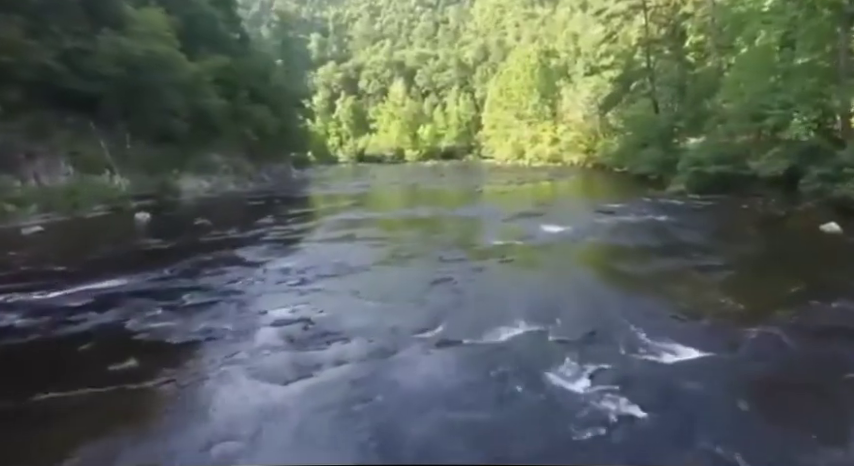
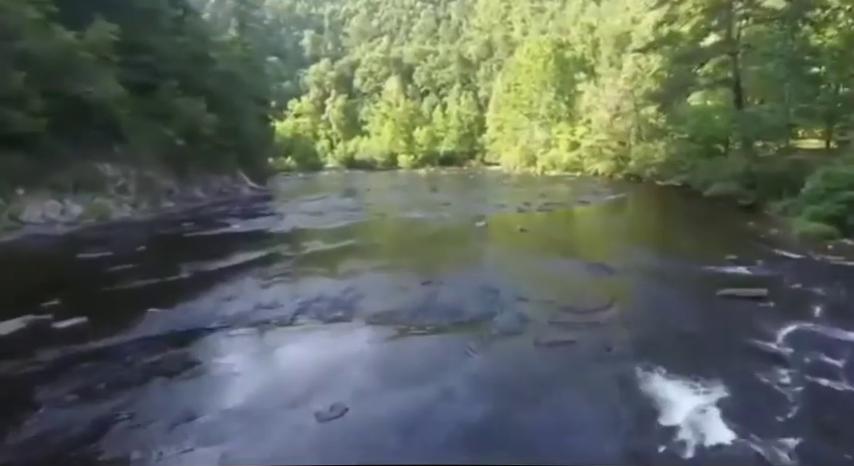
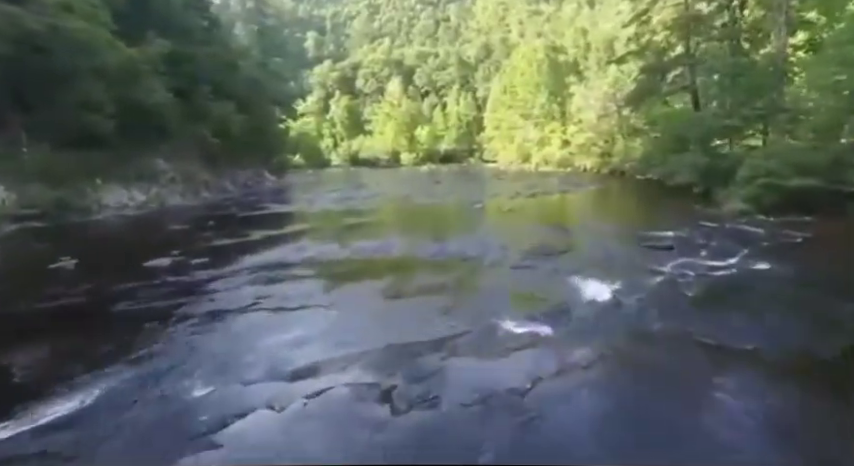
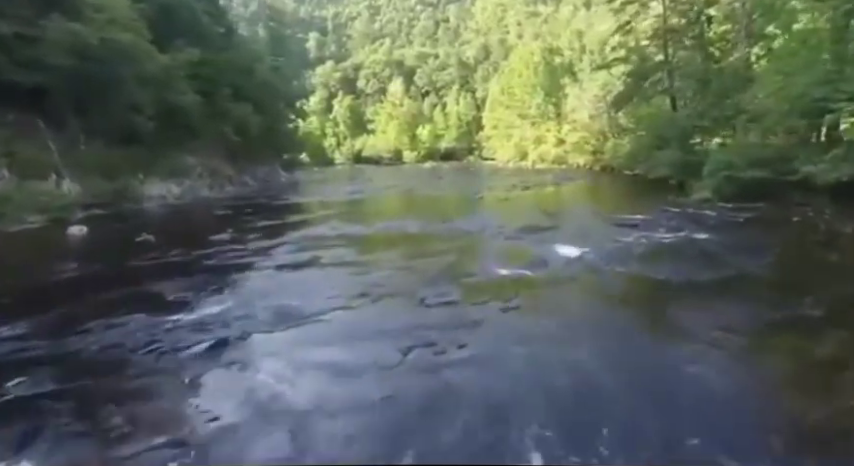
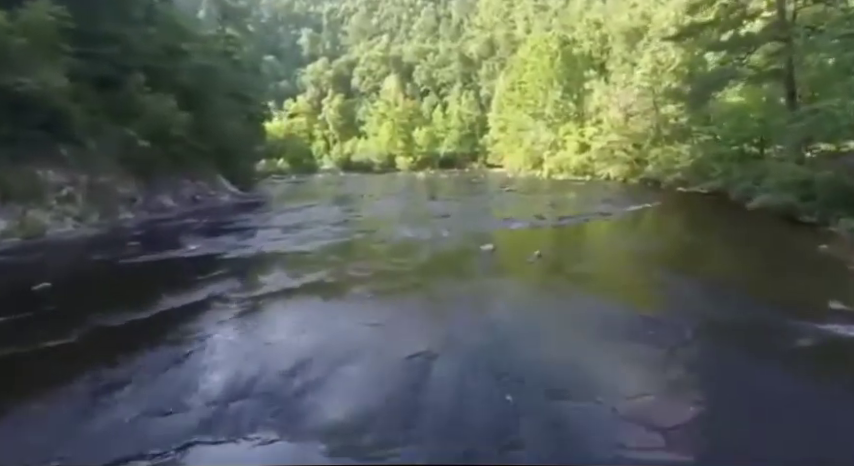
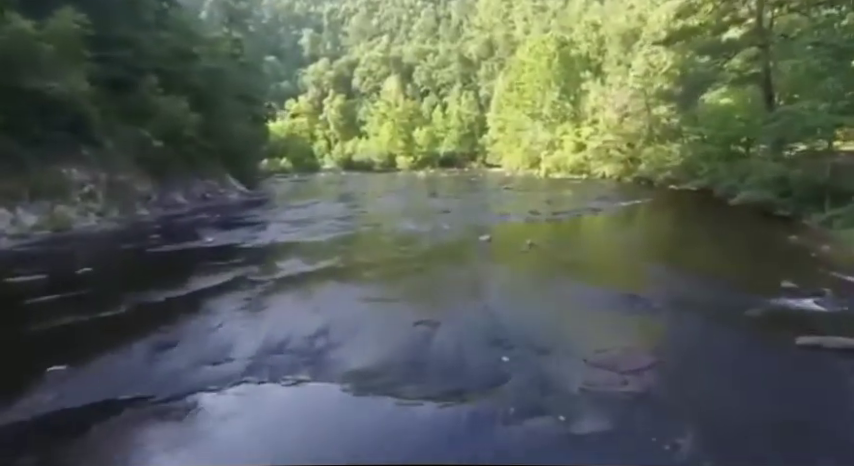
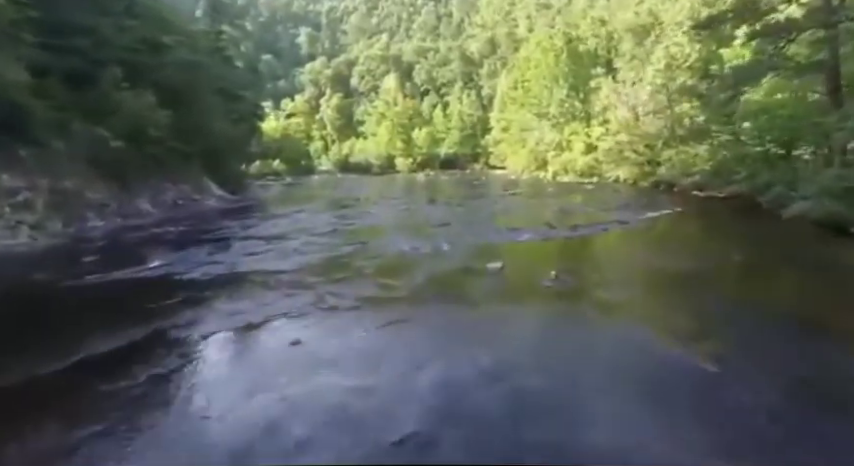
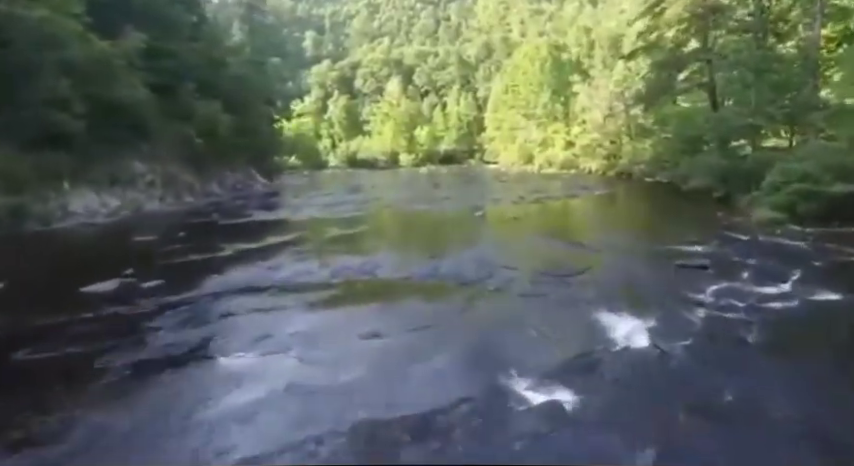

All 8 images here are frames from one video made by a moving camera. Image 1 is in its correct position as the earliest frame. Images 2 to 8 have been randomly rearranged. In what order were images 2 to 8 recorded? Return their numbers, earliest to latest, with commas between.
4, 3, 8, 2, 6, 5, 7
